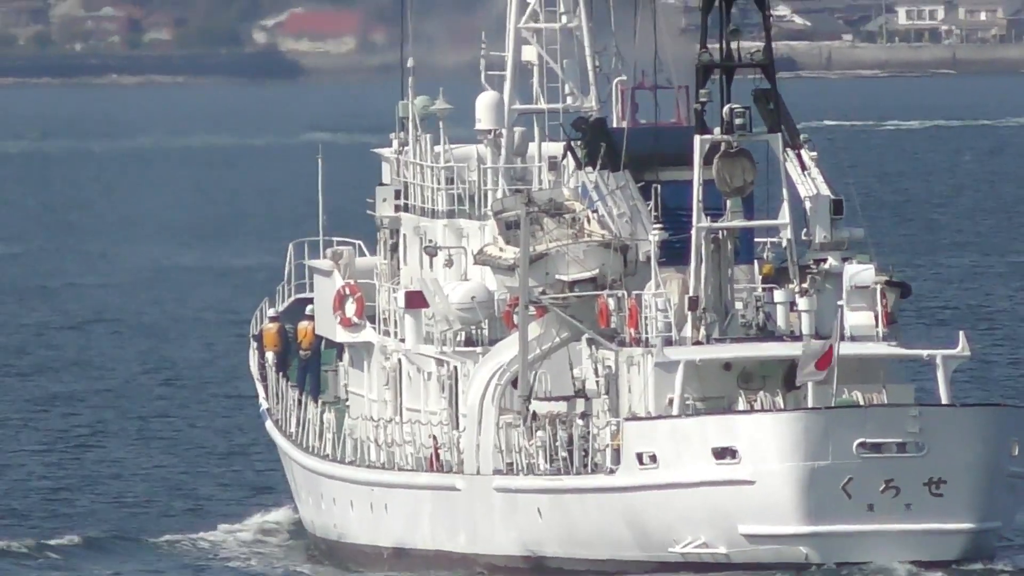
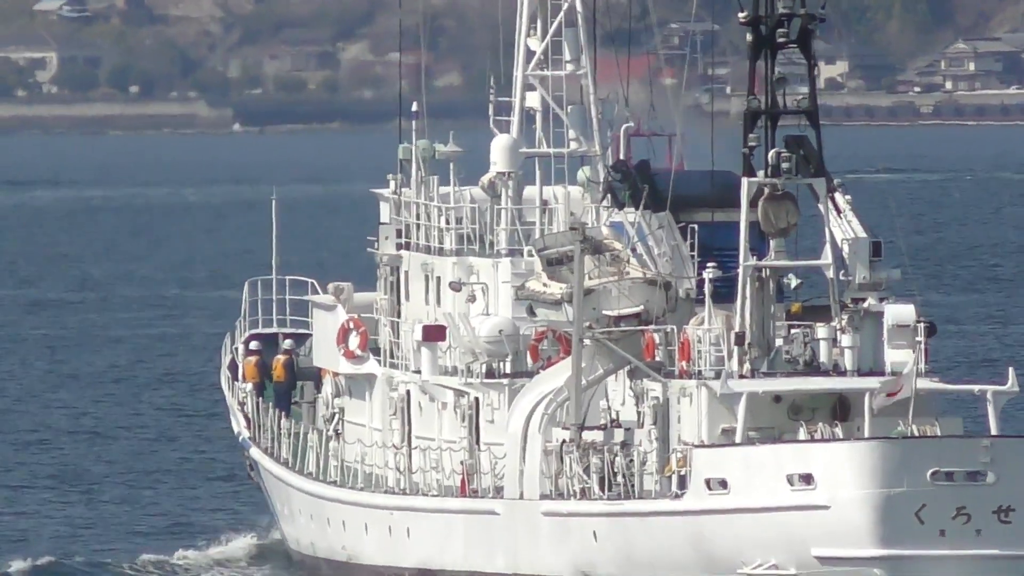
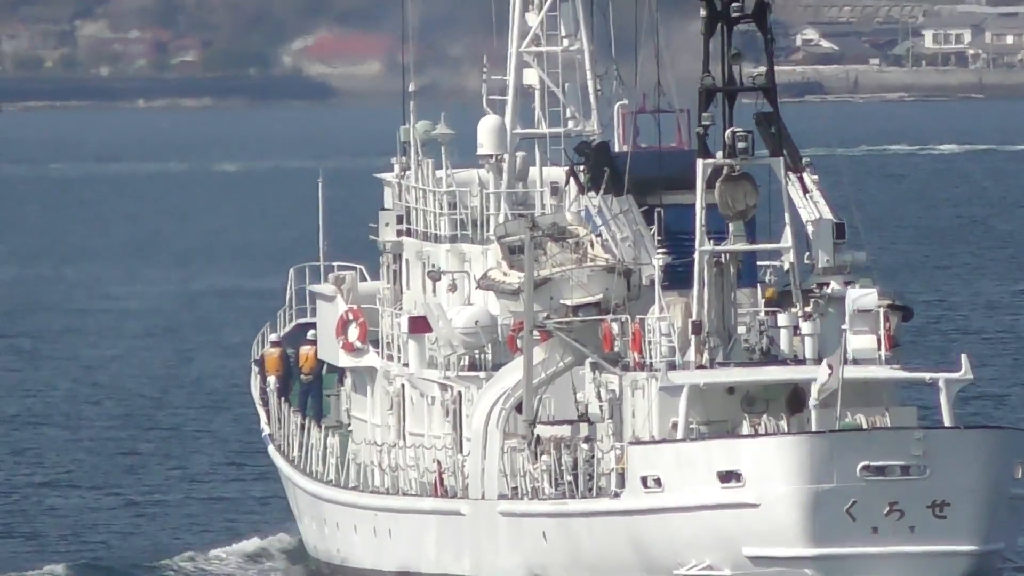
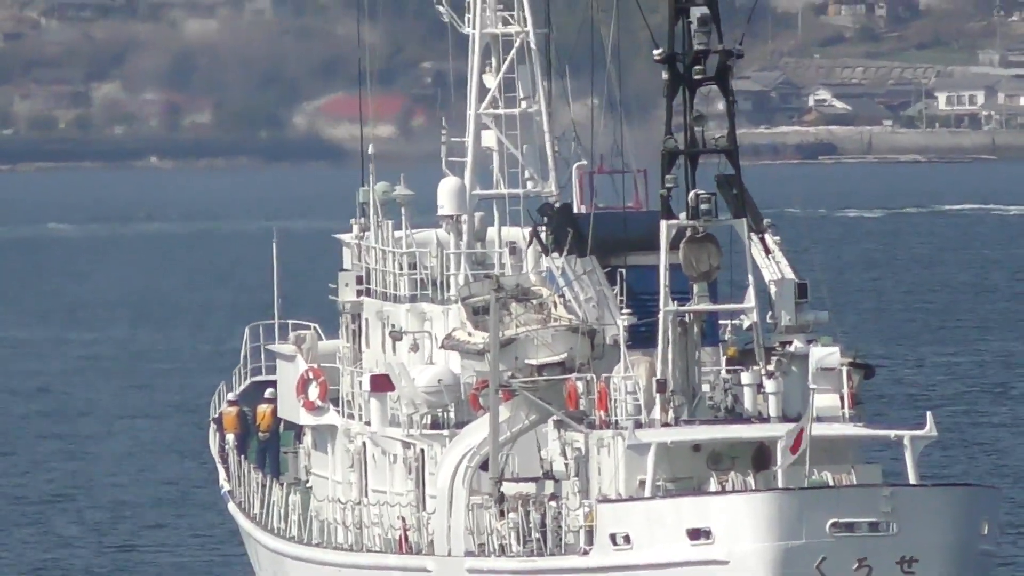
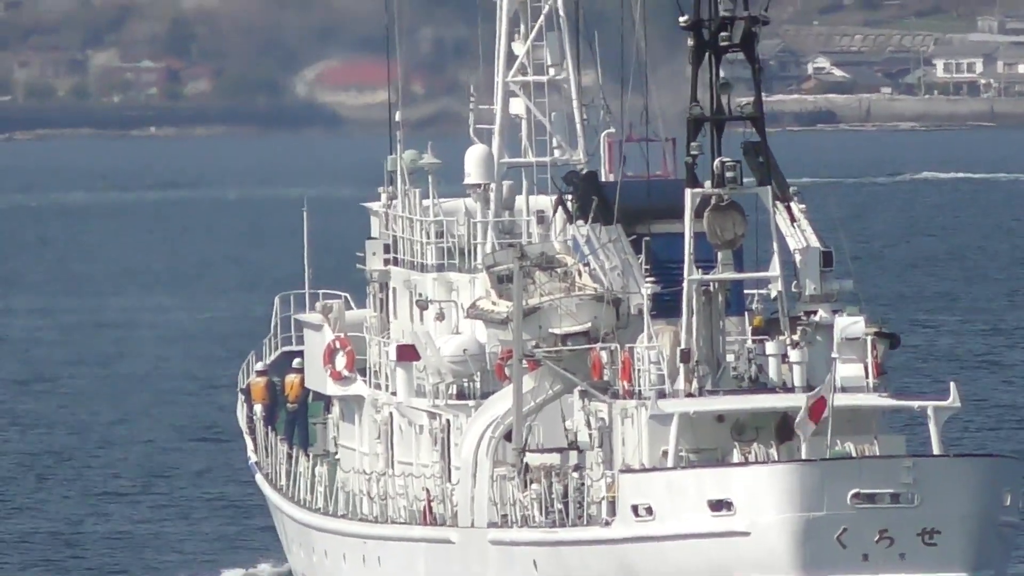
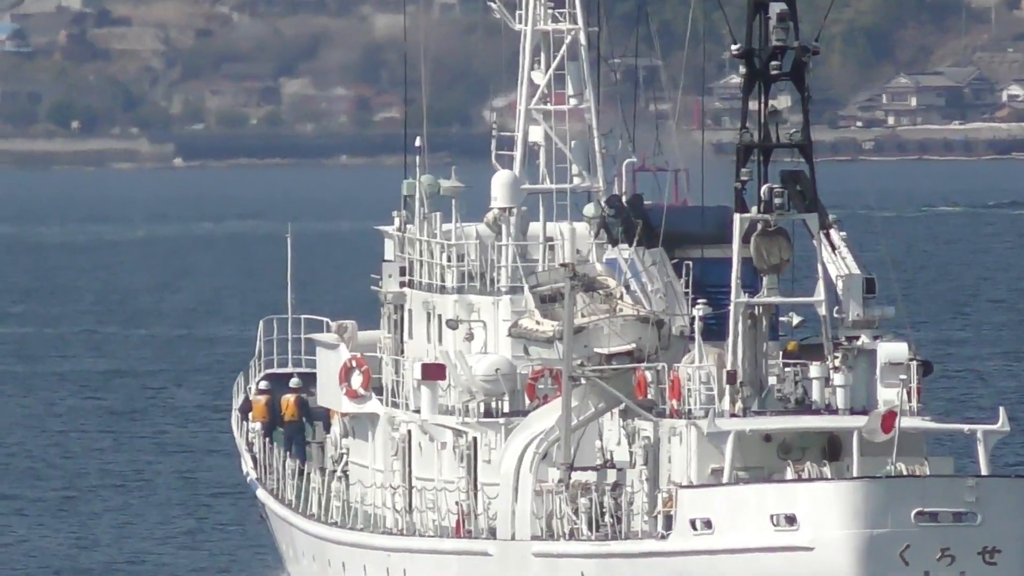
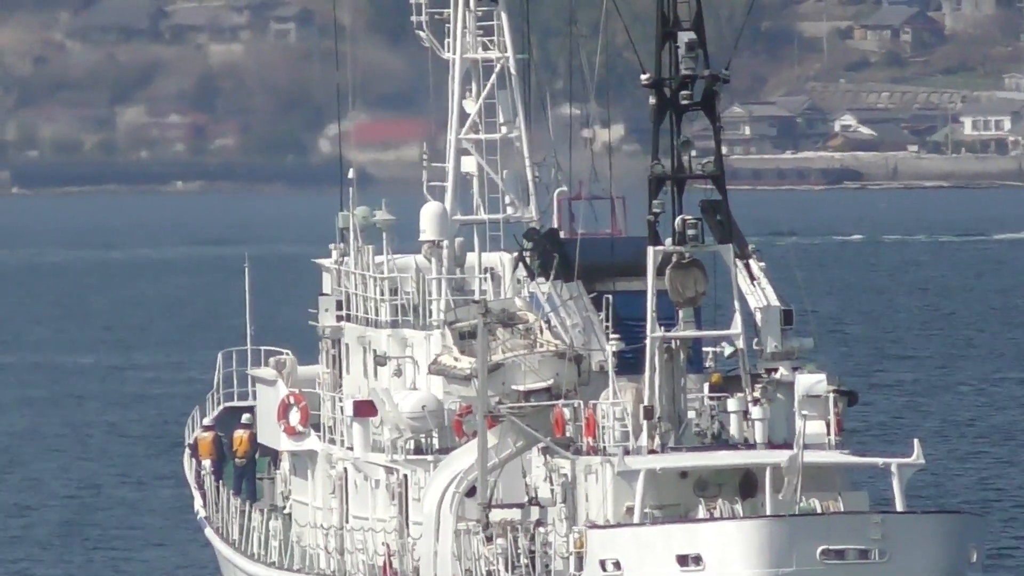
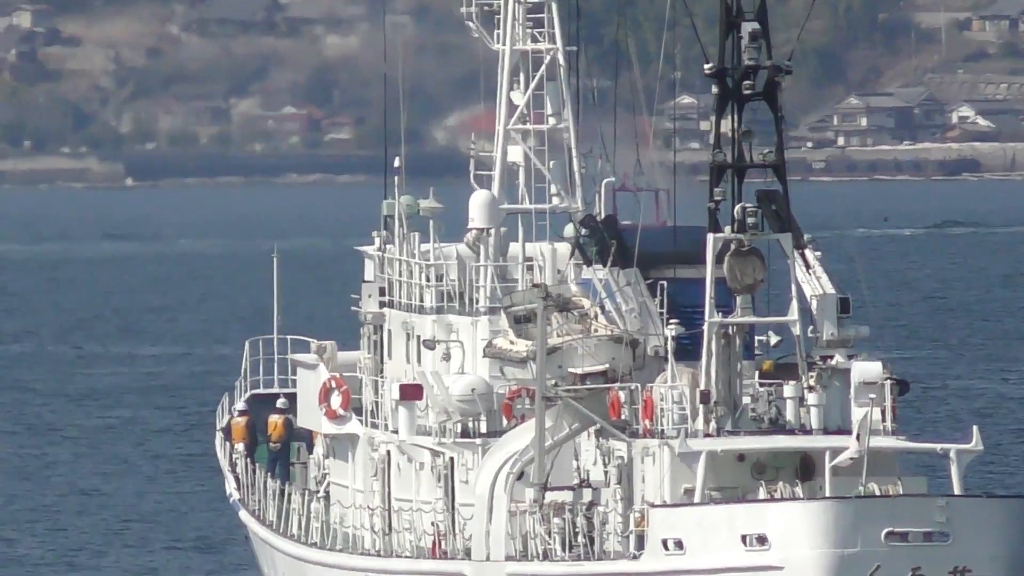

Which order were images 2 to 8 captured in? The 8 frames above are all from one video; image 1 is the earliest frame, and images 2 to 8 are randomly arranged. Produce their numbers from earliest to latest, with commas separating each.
3, 5, 4, 7, 8, 6, 2
